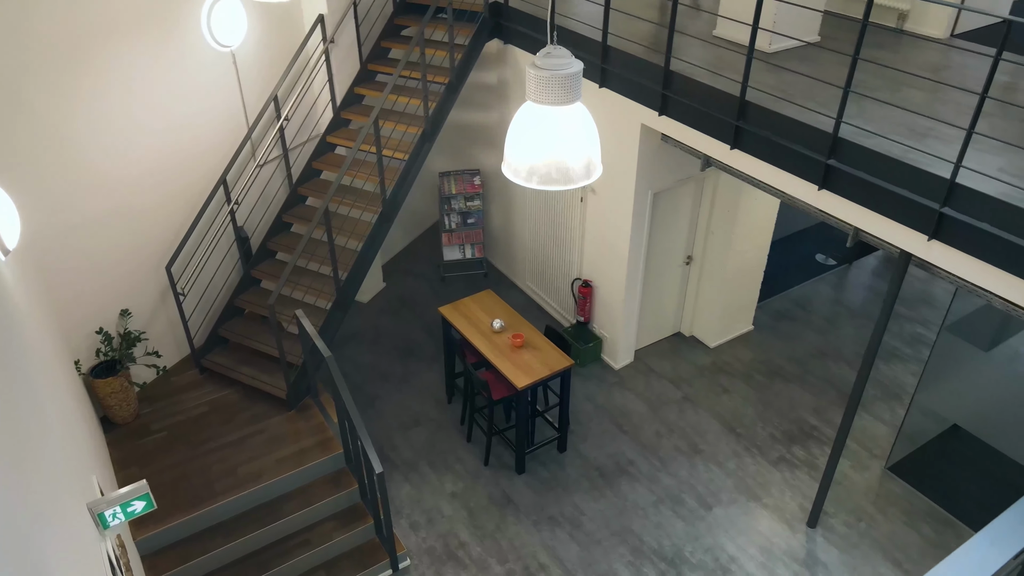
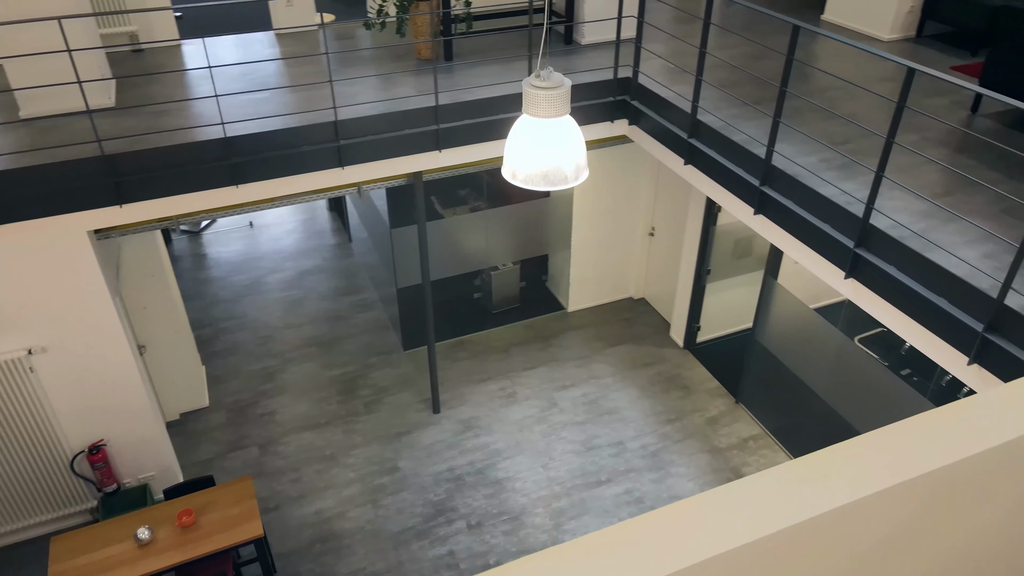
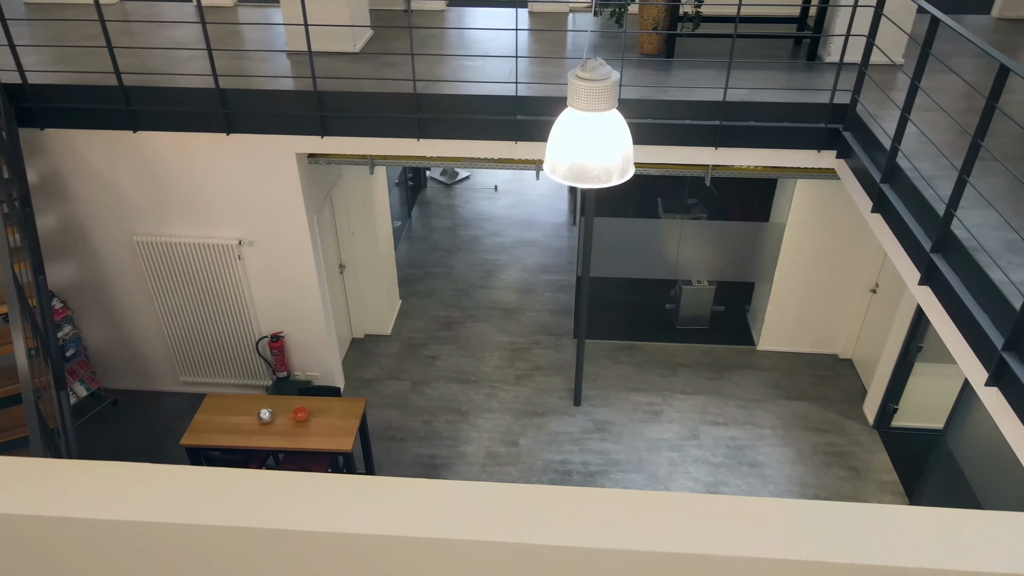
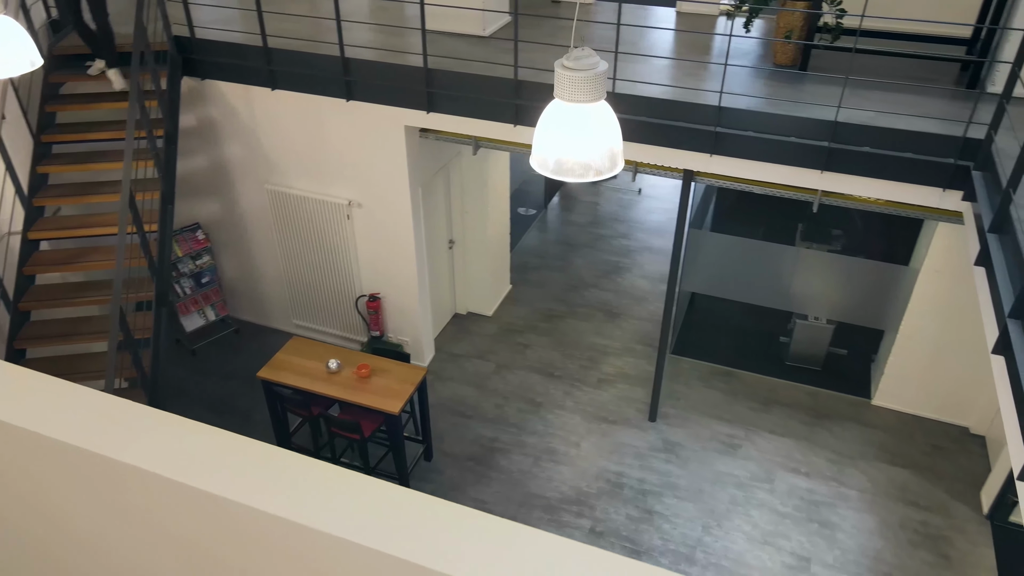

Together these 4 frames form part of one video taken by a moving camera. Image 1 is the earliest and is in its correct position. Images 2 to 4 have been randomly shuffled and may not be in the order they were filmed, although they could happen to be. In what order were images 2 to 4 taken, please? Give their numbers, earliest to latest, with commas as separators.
4, 3, 2
